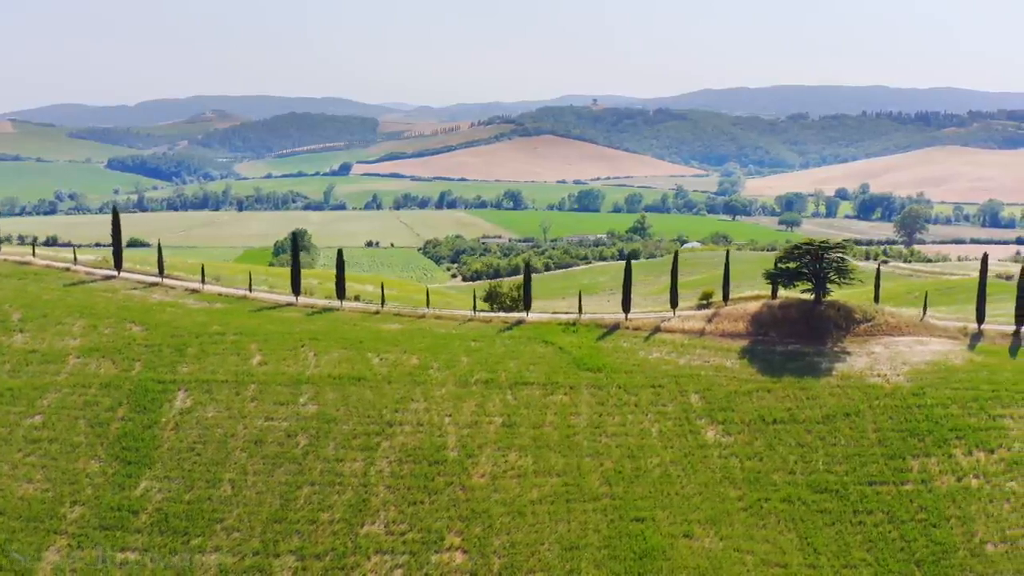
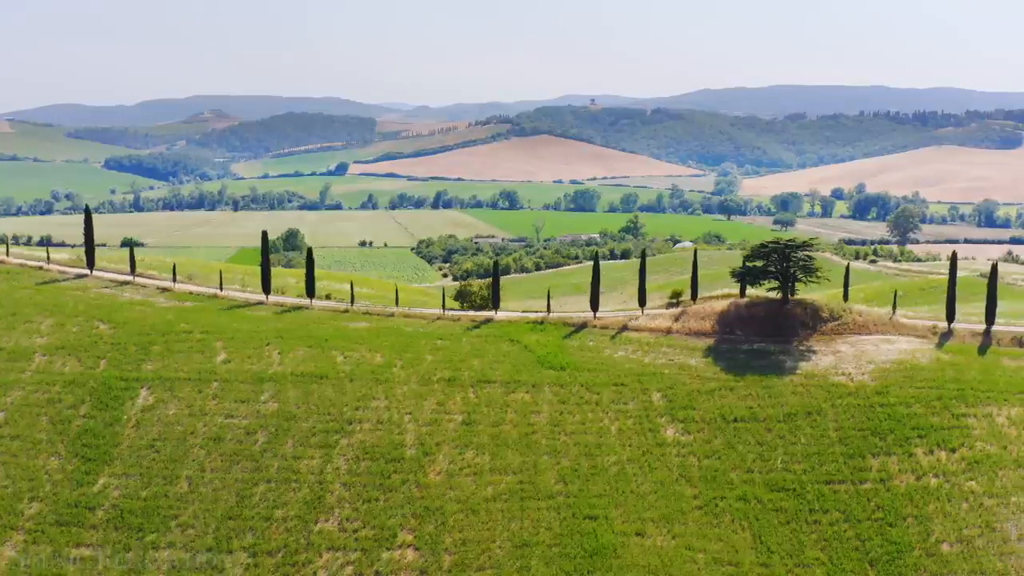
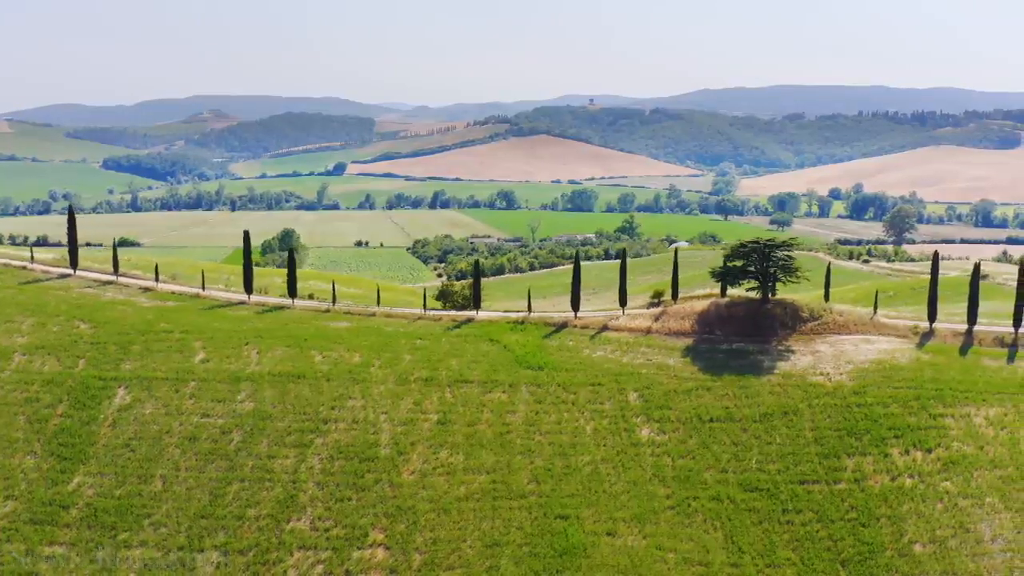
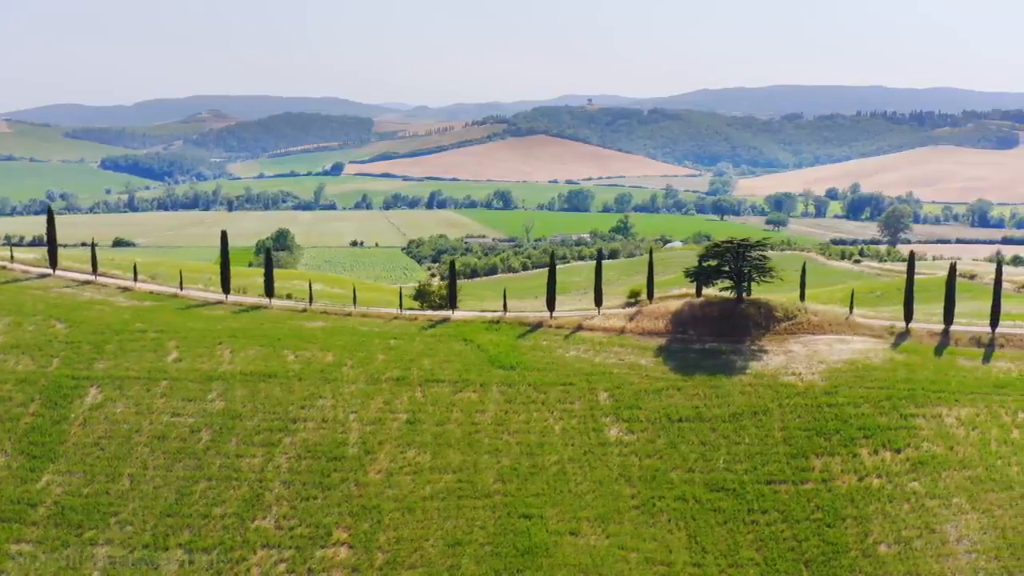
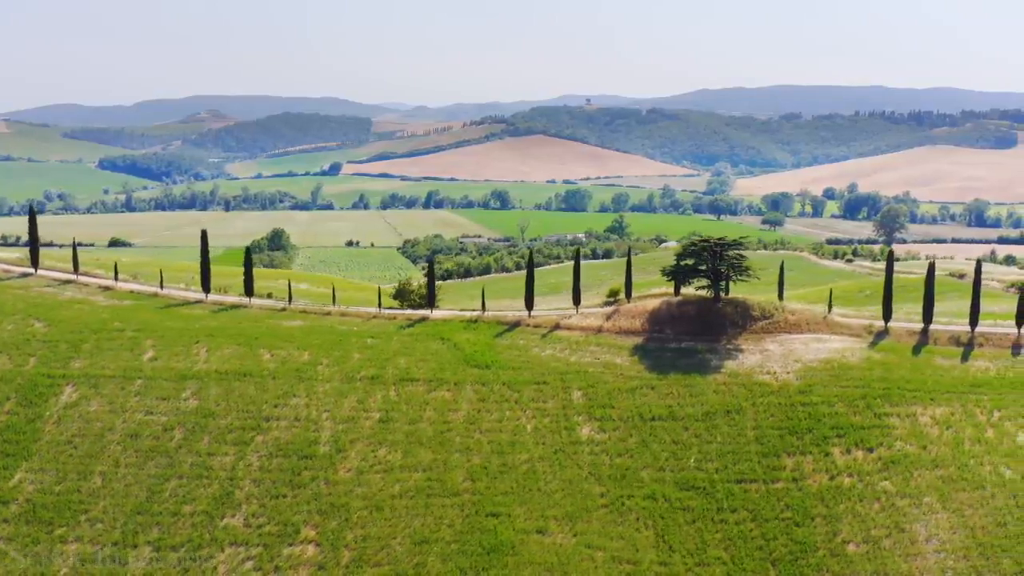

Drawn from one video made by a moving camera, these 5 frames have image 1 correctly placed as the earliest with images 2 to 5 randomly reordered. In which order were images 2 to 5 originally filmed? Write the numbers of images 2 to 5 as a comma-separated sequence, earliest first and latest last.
2, 3, 4, 5
